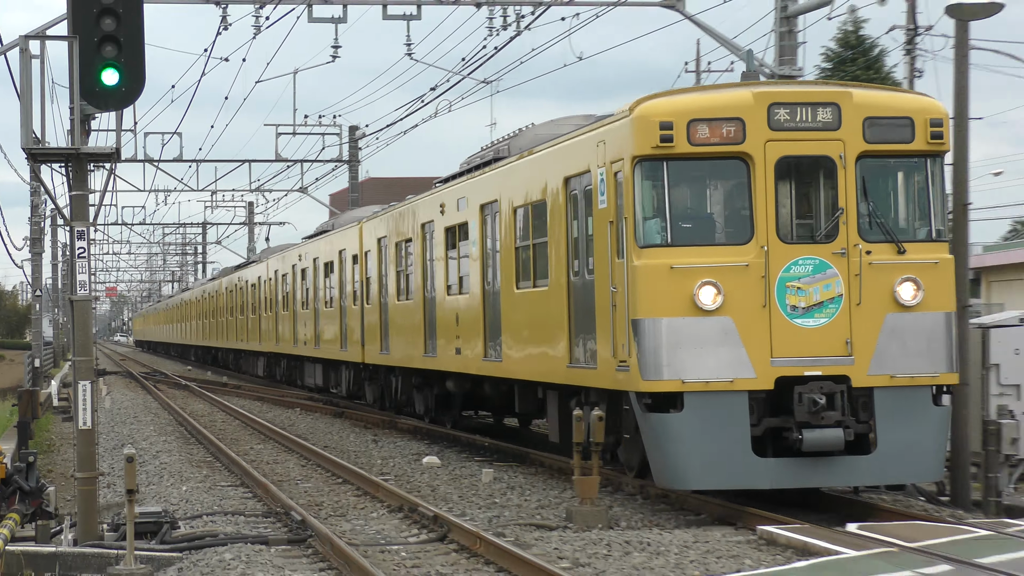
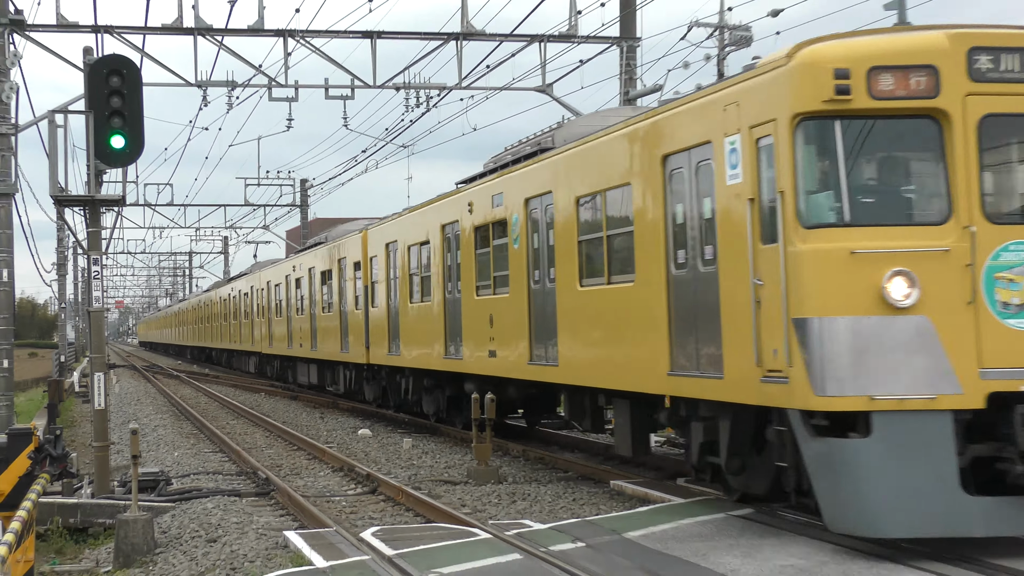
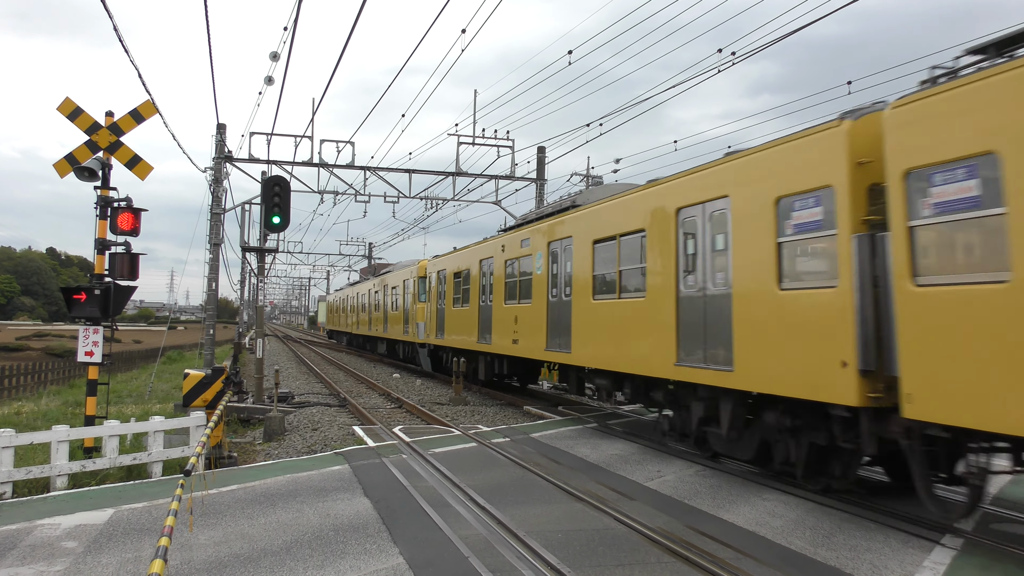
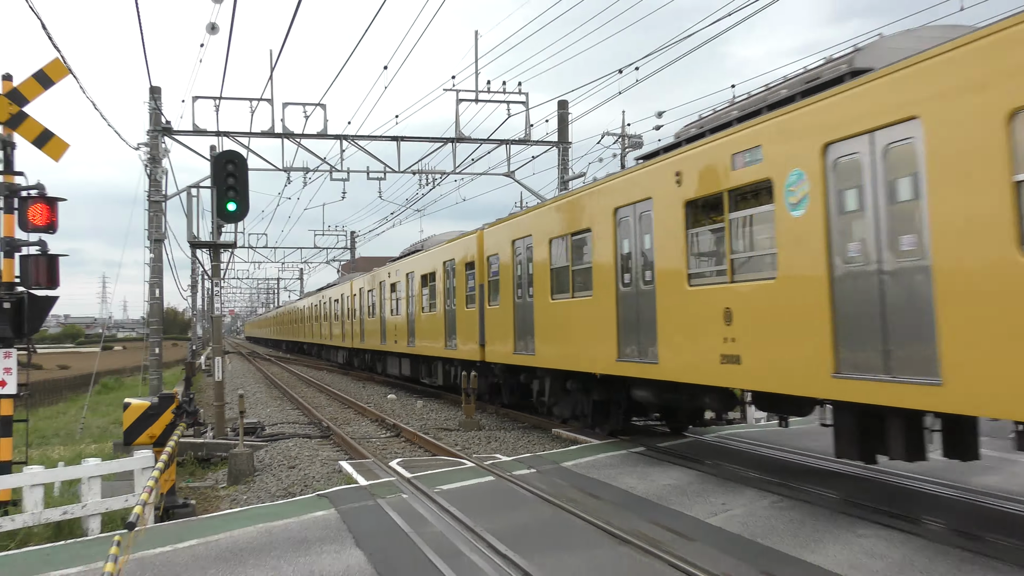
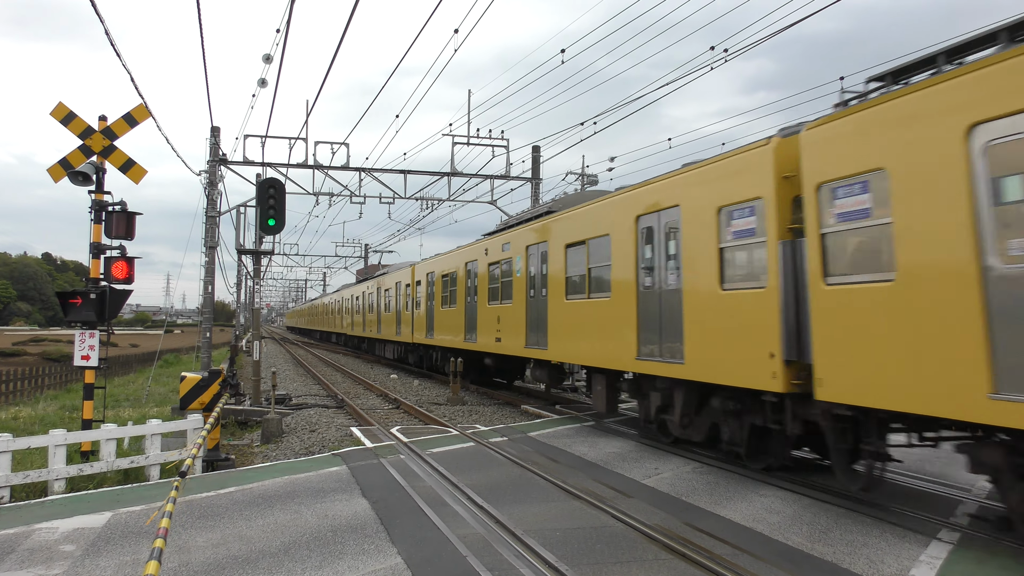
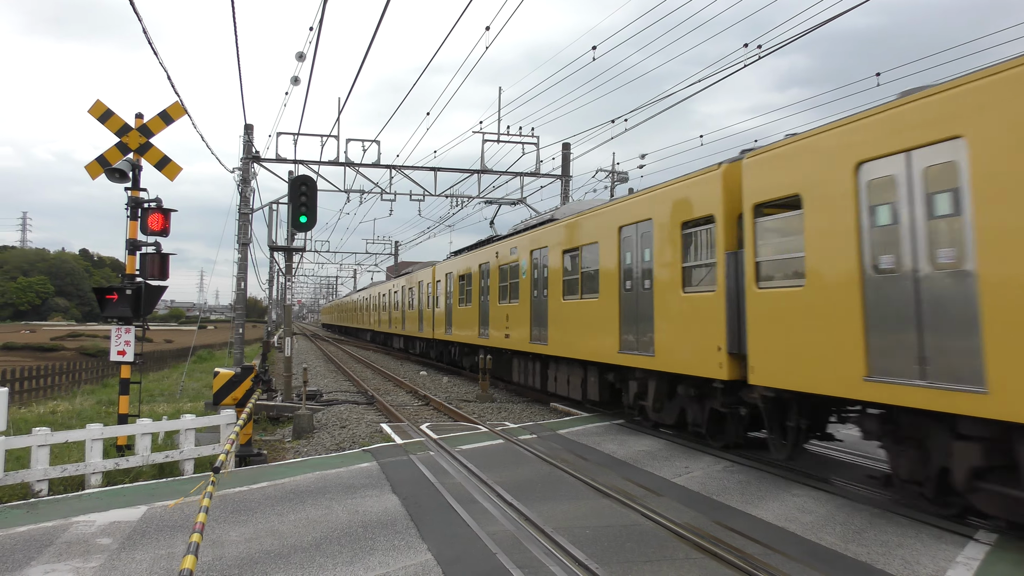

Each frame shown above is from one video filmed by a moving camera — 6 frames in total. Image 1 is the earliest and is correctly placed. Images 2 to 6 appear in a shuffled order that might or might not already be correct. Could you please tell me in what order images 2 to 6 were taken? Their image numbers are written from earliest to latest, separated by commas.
2, 4, 5, 6, 3
